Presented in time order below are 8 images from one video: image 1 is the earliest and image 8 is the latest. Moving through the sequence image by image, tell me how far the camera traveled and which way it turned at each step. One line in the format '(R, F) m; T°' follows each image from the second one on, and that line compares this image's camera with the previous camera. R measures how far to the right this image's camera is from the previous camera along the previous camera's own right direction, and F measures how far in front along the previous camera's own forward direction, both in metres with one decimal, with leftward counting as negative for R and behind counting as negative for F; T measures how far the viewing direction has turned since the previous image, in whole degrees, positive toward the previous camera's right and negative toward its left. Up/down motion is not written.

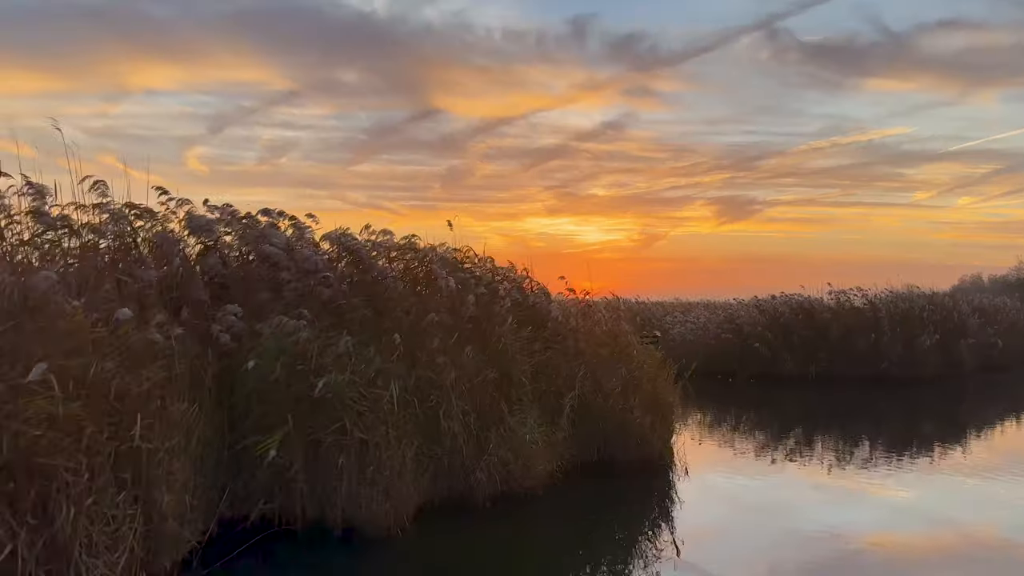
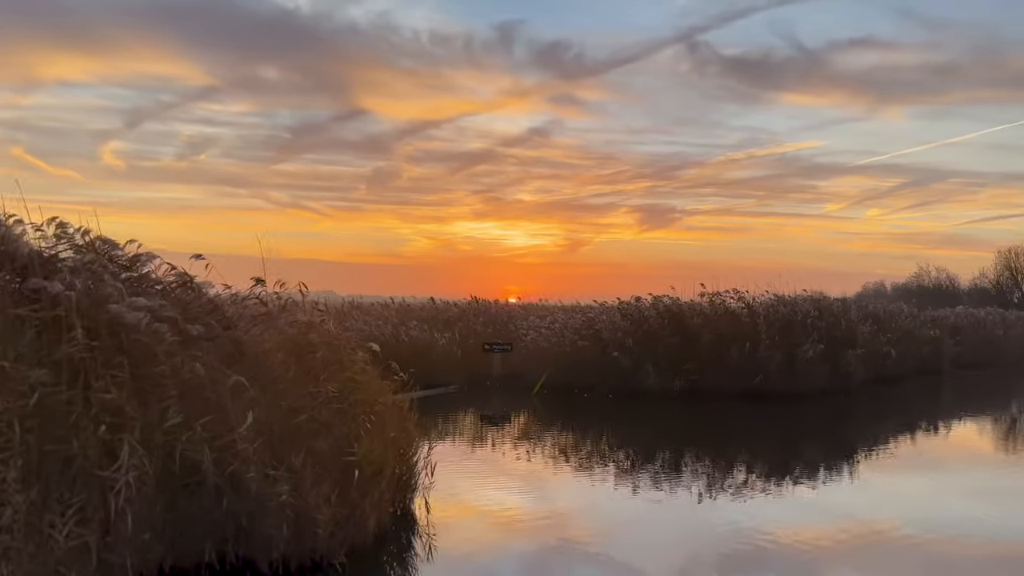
(+1.6, +2.6) m; +5°
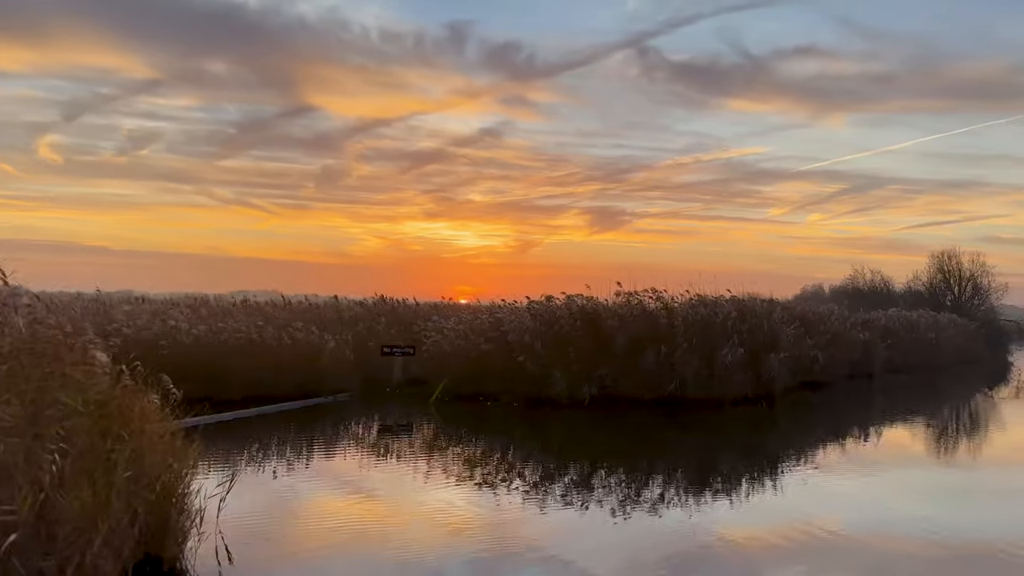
(+0.7, +1.1) m; +3°
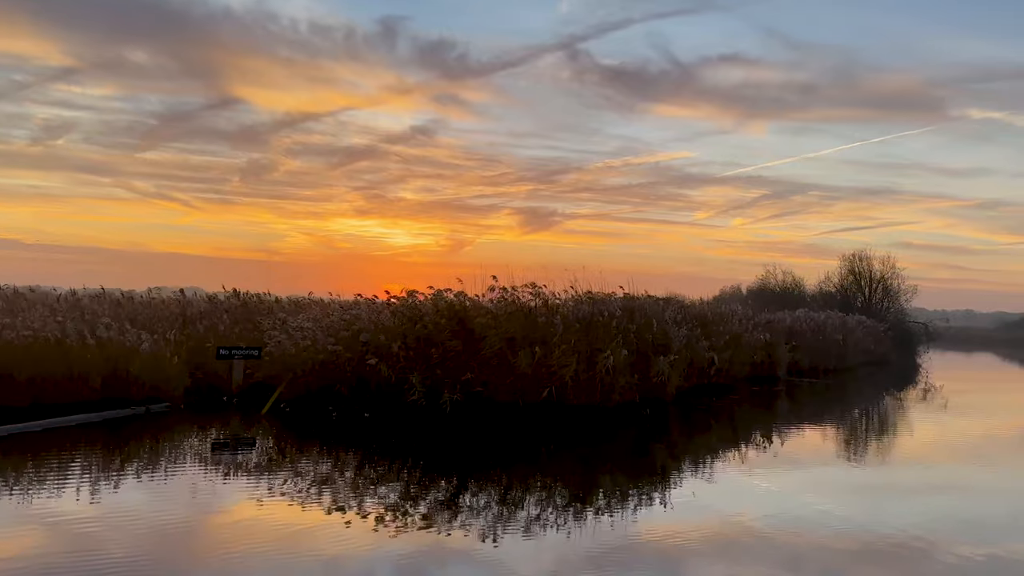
(+0.9, +1.5) m; +5°
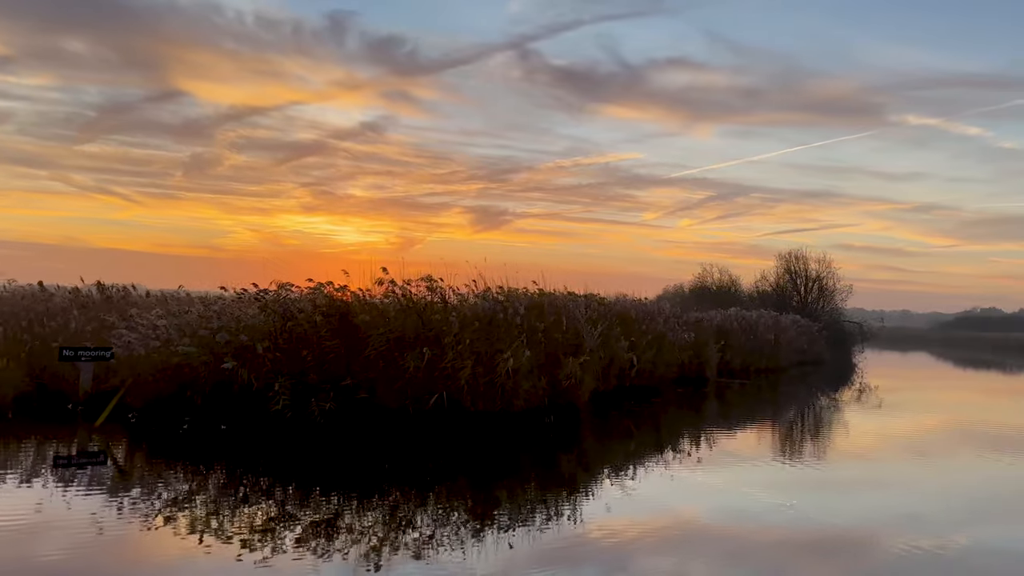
(+0.7, +1.2) m; +3°
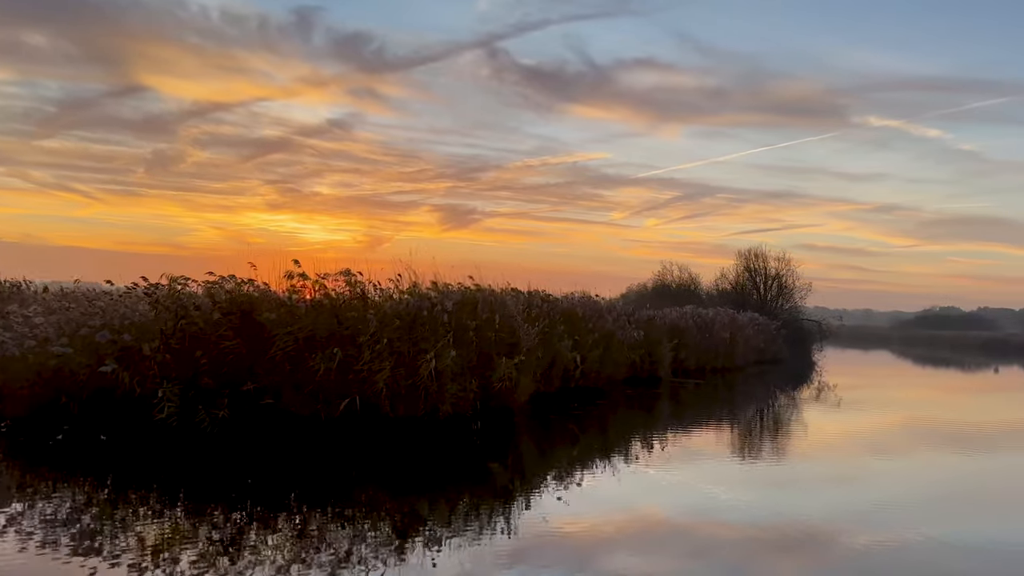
(+0.5, +0.9) m; +2°
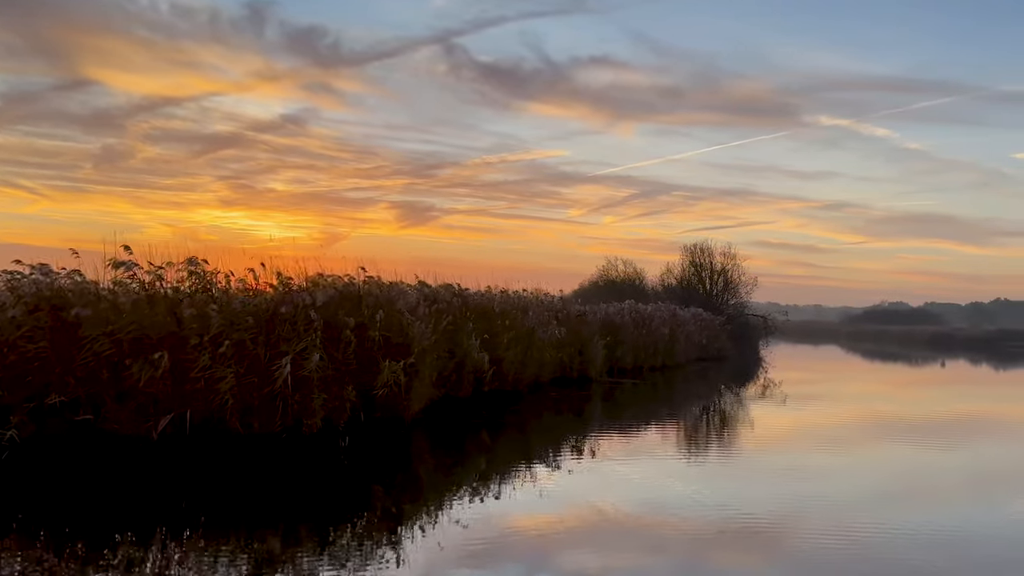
(+0.8, +1.5) m; +3°
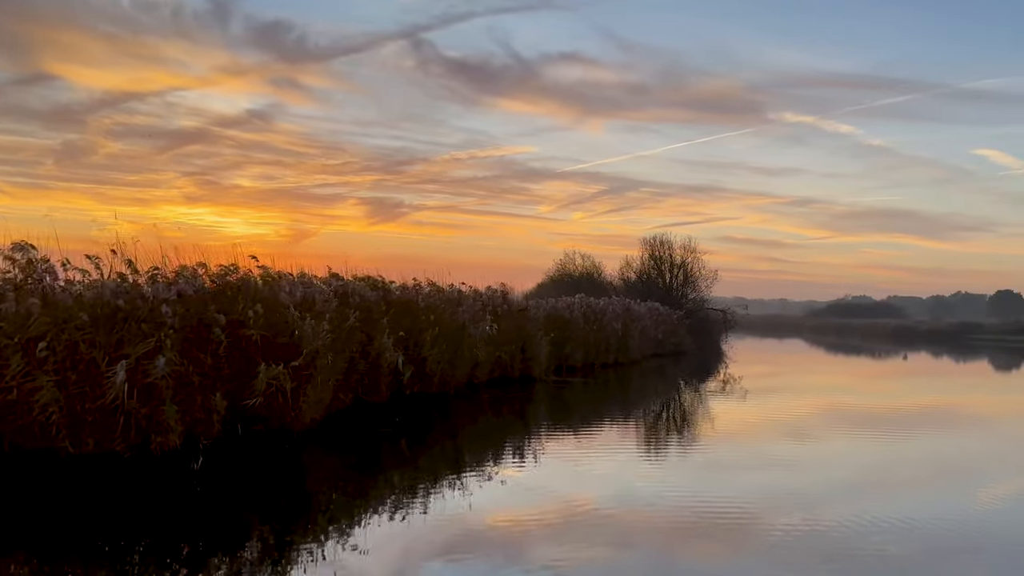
(+0.6, +1.3) m; +2°
